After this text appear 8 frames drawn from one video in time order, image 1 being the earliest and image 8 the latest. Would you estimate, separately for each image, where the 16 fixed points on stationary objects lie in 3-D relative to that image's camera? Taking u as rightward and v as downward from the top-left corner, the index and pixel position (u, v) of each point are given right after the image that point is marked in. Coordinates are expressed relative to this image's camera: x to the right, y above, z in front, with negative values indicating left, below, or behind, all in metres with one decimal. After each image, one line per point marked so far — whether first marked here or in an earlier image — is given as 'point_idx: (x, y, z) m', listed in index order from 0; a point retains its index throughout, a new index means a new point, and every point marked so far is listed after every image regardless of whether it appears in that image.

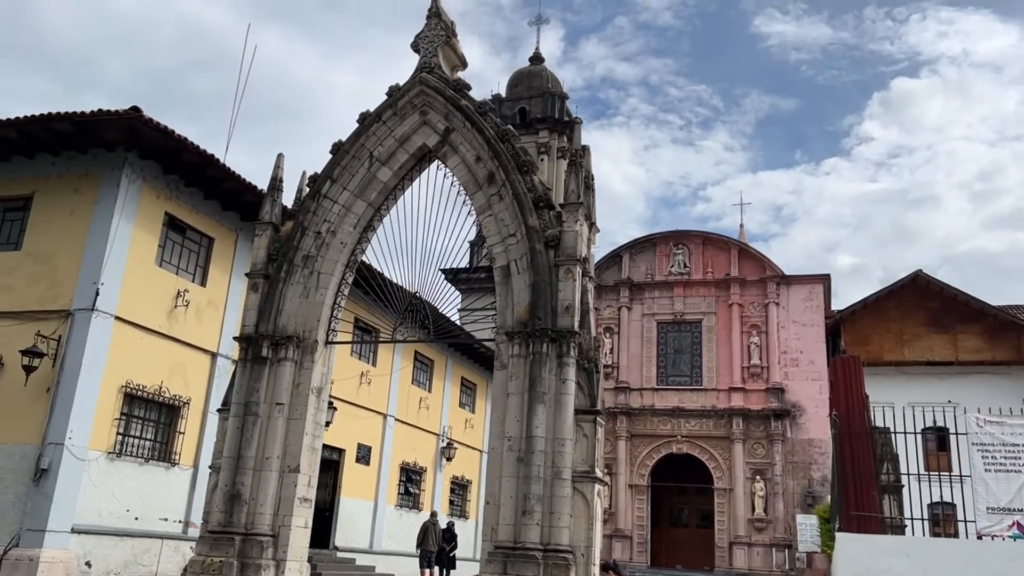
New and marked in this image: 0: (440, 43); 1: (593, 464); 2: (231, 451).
0: (-1.0, +3.5, +12.2) m
1: (+1.0, -2.0, +9.9) m
2: (-3.6, -2.1, +10.9) m
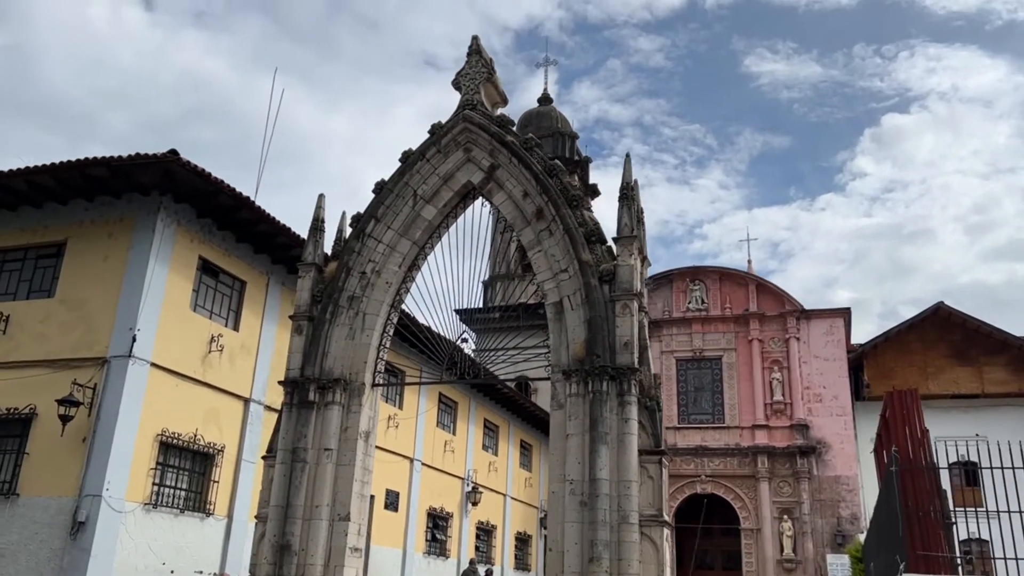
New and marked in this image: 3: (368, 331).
0: (-0.4, +2.9, +12.1) m
1: (+1.7, -2.4, +9.5) m
2: (-2.9, -2.6, +10.6) m
3: (-1.9, -0.6, +11.3) m
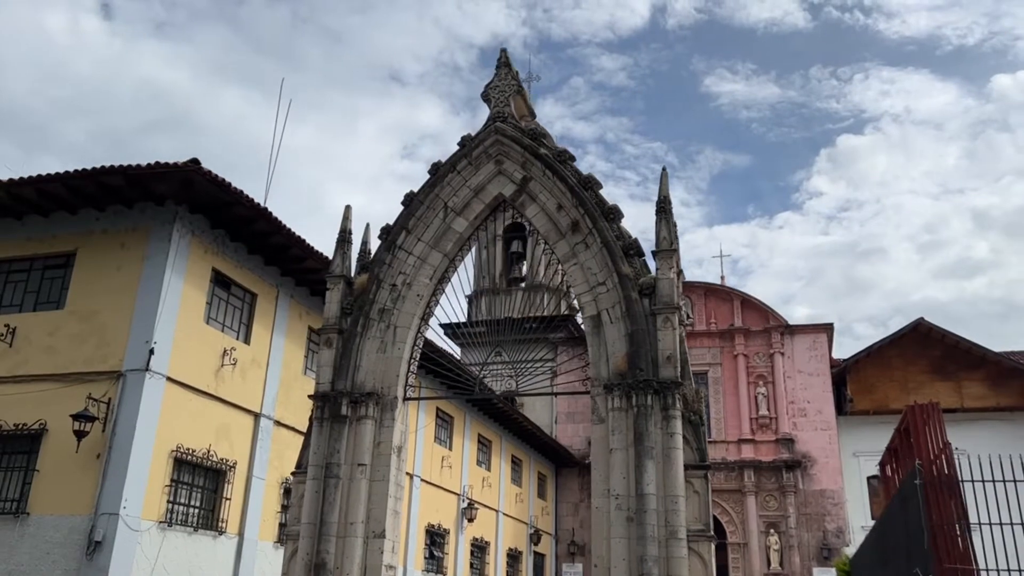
0: (0.0, +2.8, +12.0) m
1: (+2.2, -2.6, +9.5) m
2: (-2.4, -2.8, +10.3) m
3: (-1.5, -0.7, +11.2) m
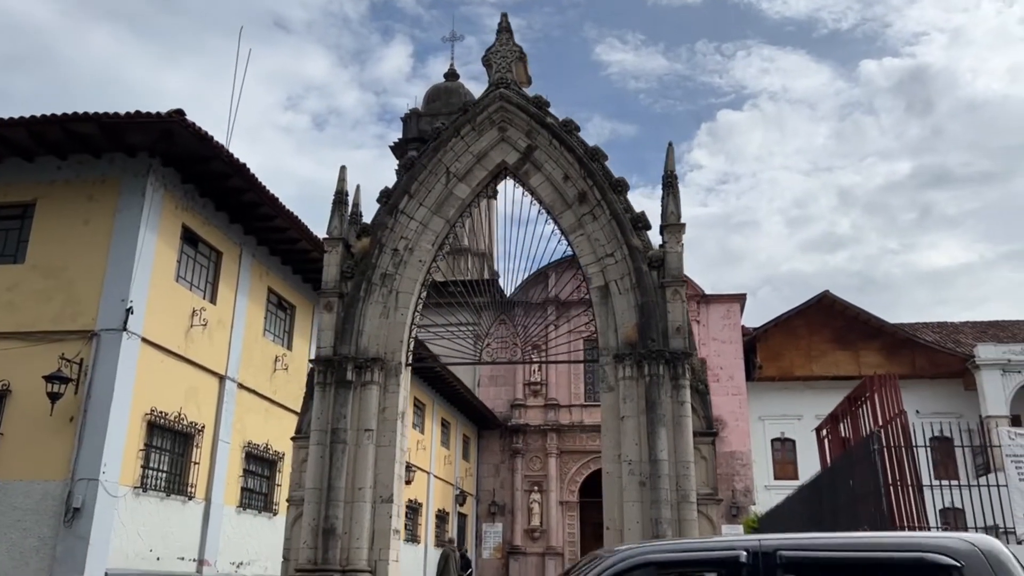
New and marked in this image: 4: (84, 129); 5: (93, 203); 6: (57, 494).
0: (0.0, +3.2, +12.0) m
1: (+2.3, -2.3, +9.9) m
2: (-2.3, -2.3, +10.2) m
3: (-1.4, -0.3, +11.1) m
4: (-6.0, +2.2, +11.9) m
5: (-6.1, +1.2, +12.4) m
6: (-5.9, -2.7, +11.1) m
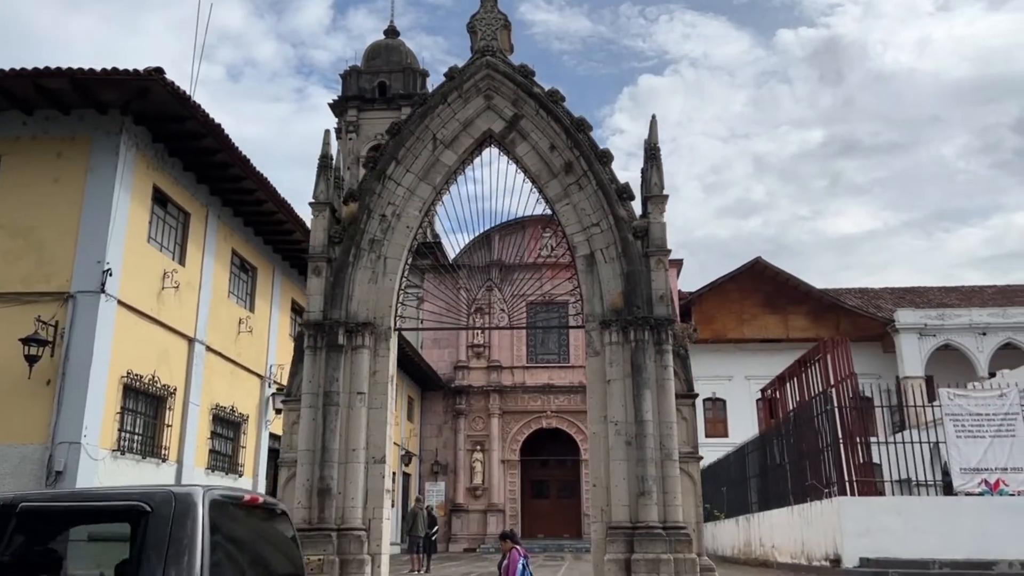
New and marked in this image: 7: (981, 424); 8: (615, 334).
0: (-0.2, +3.7, +12.1) m
1: (+2.2, -1.9, +10.5) m
2: (-2.5, -1.9, +10.4) m
3: (-1.6, +0.2, +11.2) m
4: (-6.2, +2.7, +11.5) m
5: (-6.3, +1.8, +12.0) m
6: (-6.1, -2.2, +10.9) m
7: (+7.5, -2.2, +13.6) m
8: (+1.3, -0.6, +10.7) m
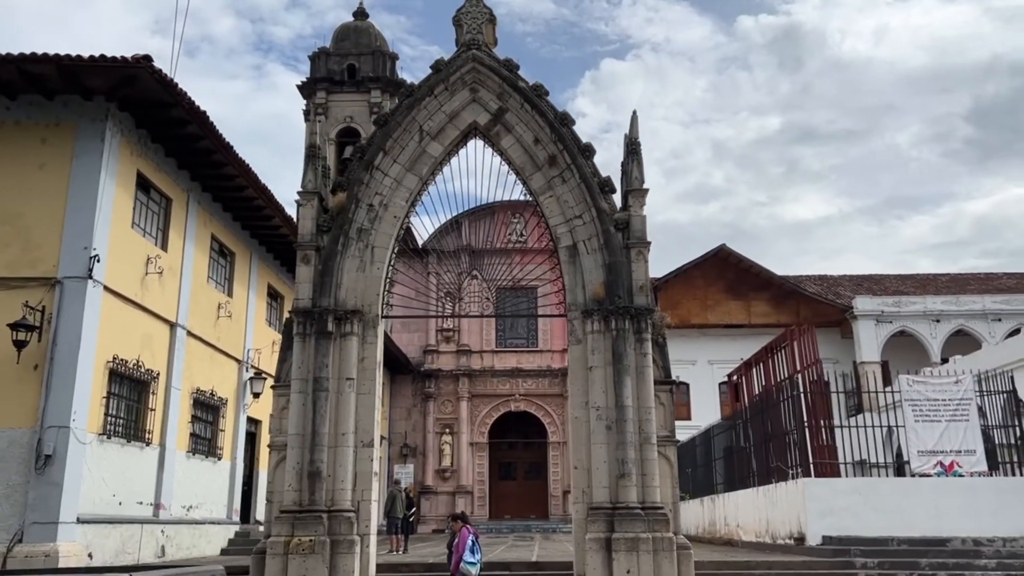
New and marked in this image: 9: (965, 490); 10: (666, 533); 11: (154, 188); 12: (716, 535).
0: (-0.4, +3.9, +12.4) m
1: (+2.0, -1.8, +11.0) m
2: (-2.6, -1.7, +10.7) m
3: (-1.8, +0.3, +11.5) m
4: (-6.4, +2.9, +11.5) m
5: (-6.5, +2.0, +12.1) m
6: (-6.3, -2.0, +11.0) m
7: (+7.1, -2.0, +14.4) m
8: (+1.1, -0.4, +11.1) m
9: (+7.2, -3.2, +13.5) m
10: (+1.8, -2.9, +10.2) m
11: (-5.8, +1.6, +13.8) m
12: (+4.7, -5.7, +19.7) m
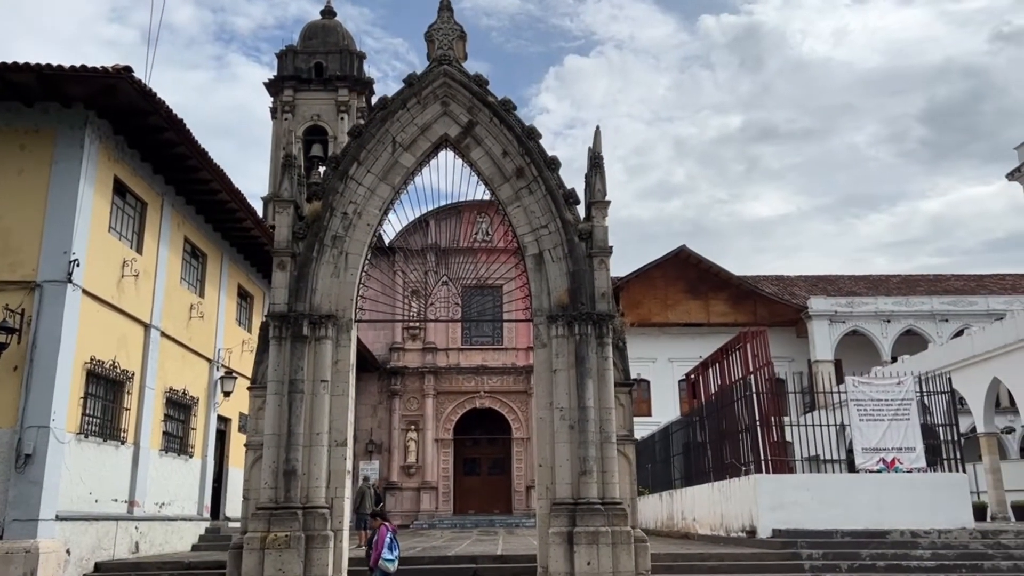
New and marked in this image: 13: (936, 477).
0: (-0.9, +3.8, +12.9) m
1: (+1.6, -1.9, +11.6) m
2: (-3.1, -1.8, +11.1) m
3: (-2.2, +0.2, +11.9) m
4: (-6.8, +2.9, +11.8) m
5: (-7.0, +1.9, +12.3) m
6: (-6.7, -2.0, +11.3) m
7: (+6.5, -2.1, +15.2) m
8: (+0.7, -0.5, +11.7) m
9: (+6.6, -3.3, +14.4) m
10: (+1.4, -3.0, +10.8) m
11: (-6.3, +1.6, +14.1) m
12: (+3.9, -5.8, +20.5) m
13: (+7.1, -3.2, +14.4) m
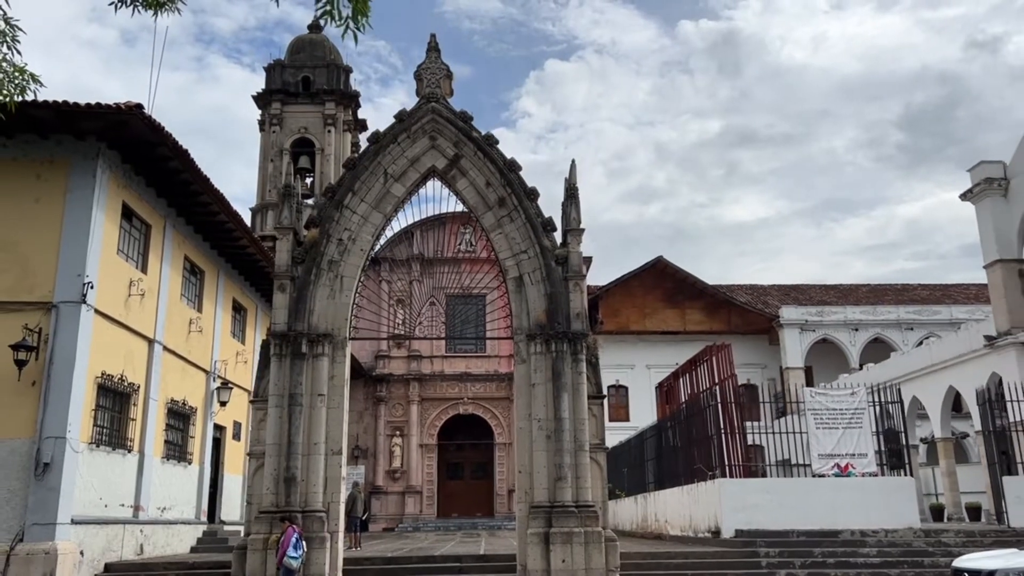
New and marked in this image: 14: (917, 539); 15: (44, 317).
0: (-1.2, +3.5, +13.9) m
1: (+1.3, -2.2, +12.7) m
2: (-3.3, -2.1, +12.1) m
3: (-2.5, -0.1, +13.0) m
4: (-7.0, +2.6, +12.7) m
5: (-7.3, +1.6, +13.2) m
6: (-7.0, -2.3, +12.2) m
7: (+6.2, -2.5, +16.4) m
8: (+0.4, -0.9, +12.7) m
9: (+6.3, -3.6, +15.5) m
10: (+1.2, -3.3, +11.9) m
11: (-6.6, +1.3, +15.0) m
12: (+3.4, -6.1, +21.6) m
13: (+6.8, -3.5, +15.6) m
14: (+7.0, -4.3, +14.7) m
15: (-6.9, -0.4, +12.7) m
